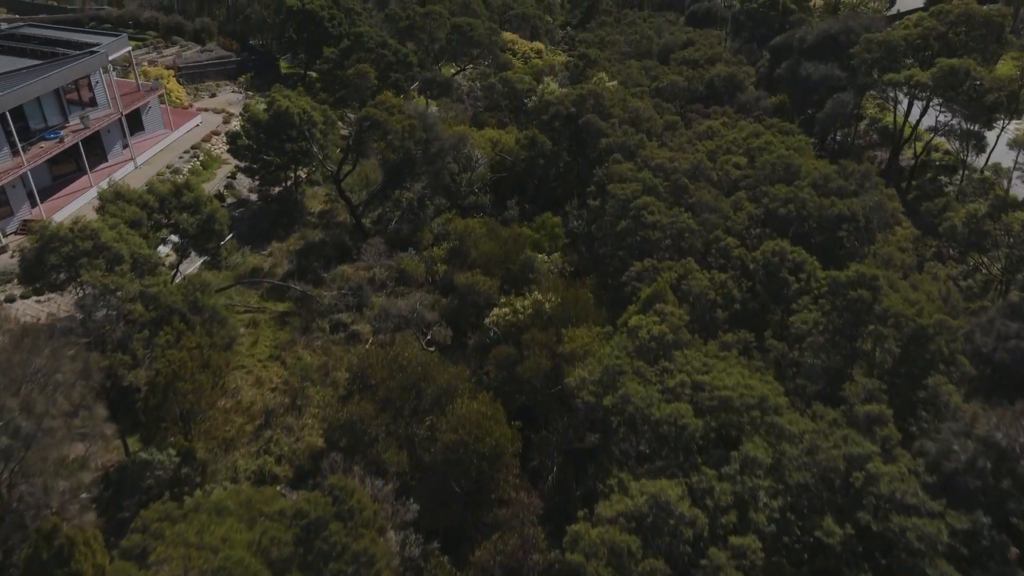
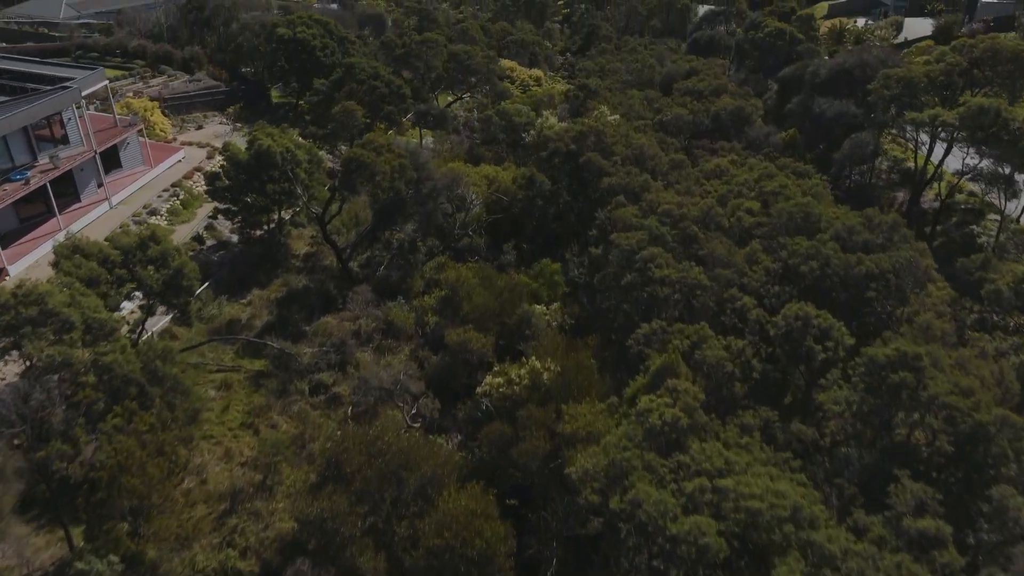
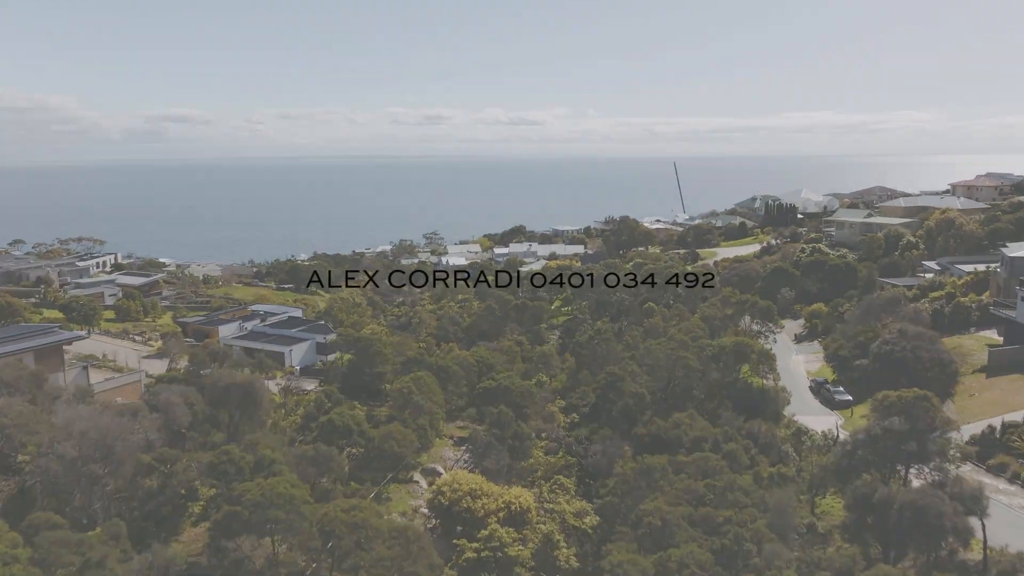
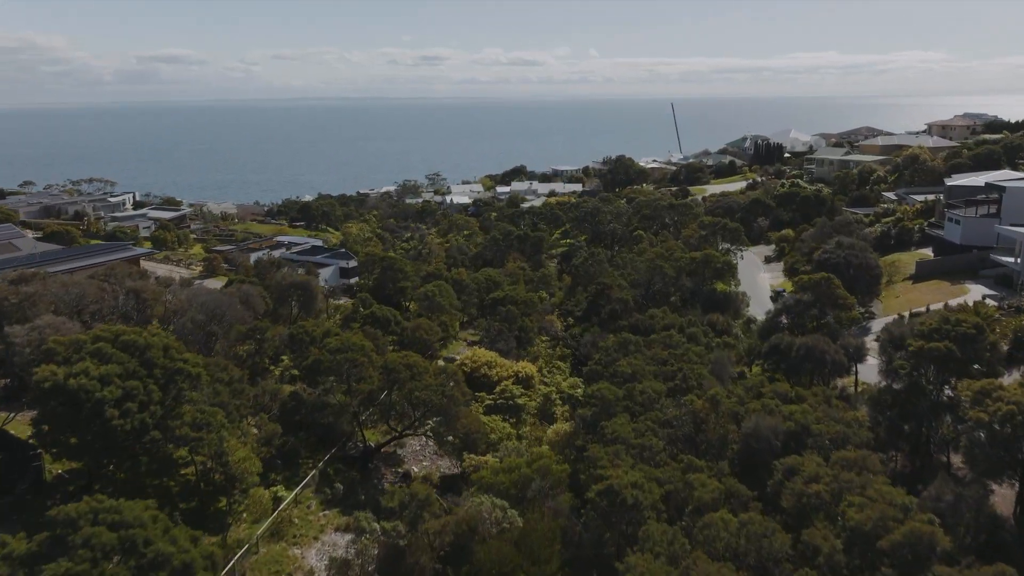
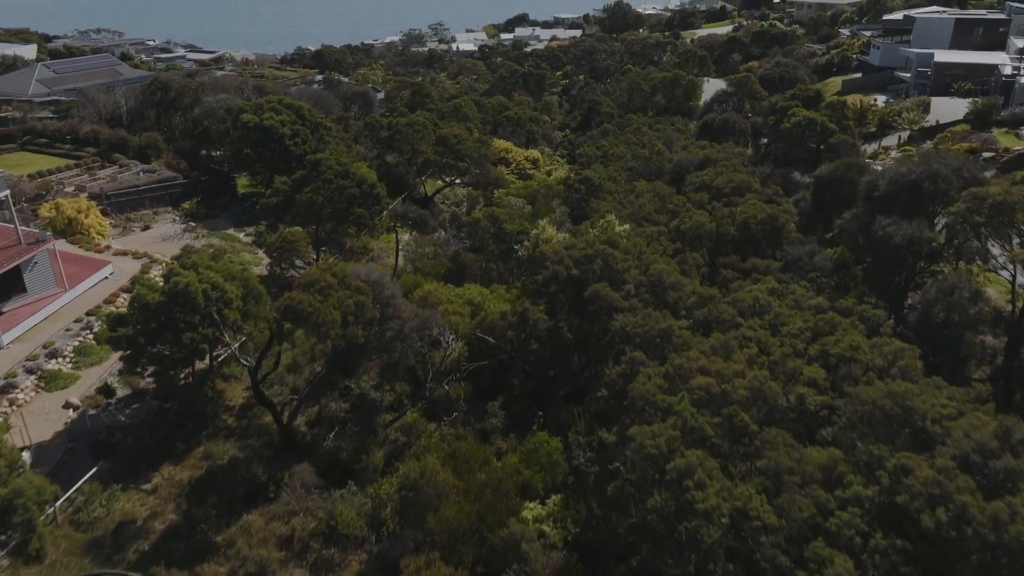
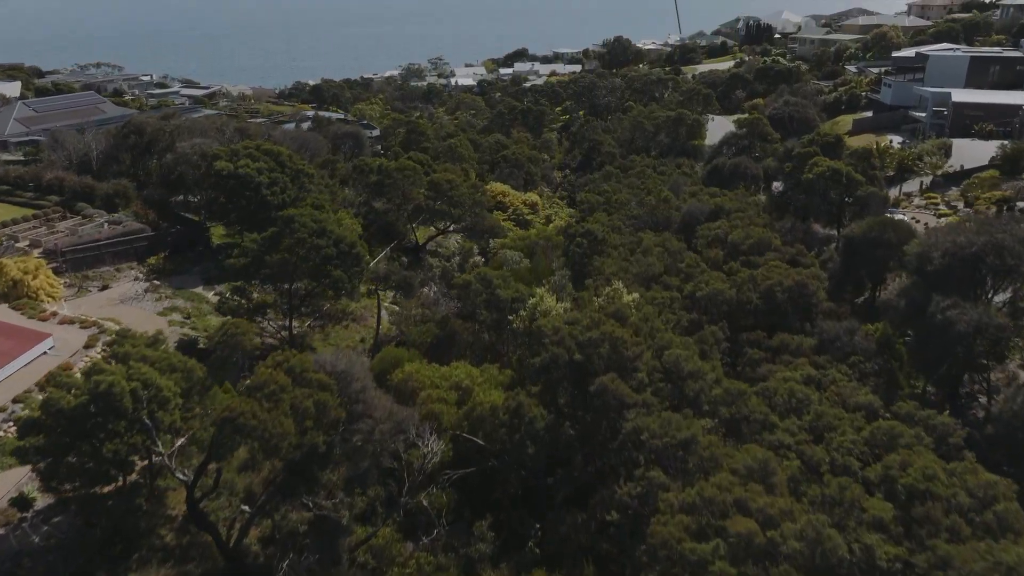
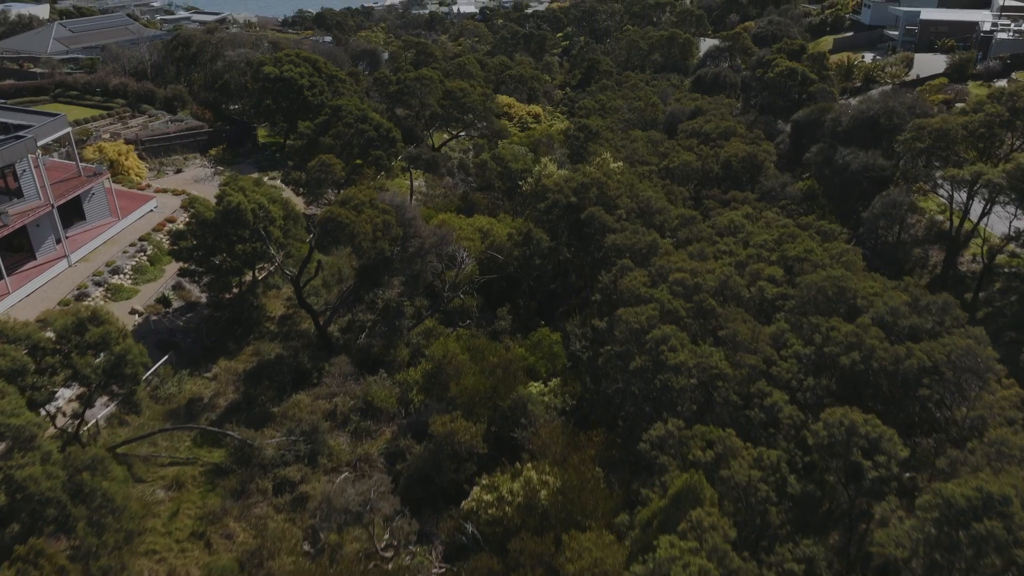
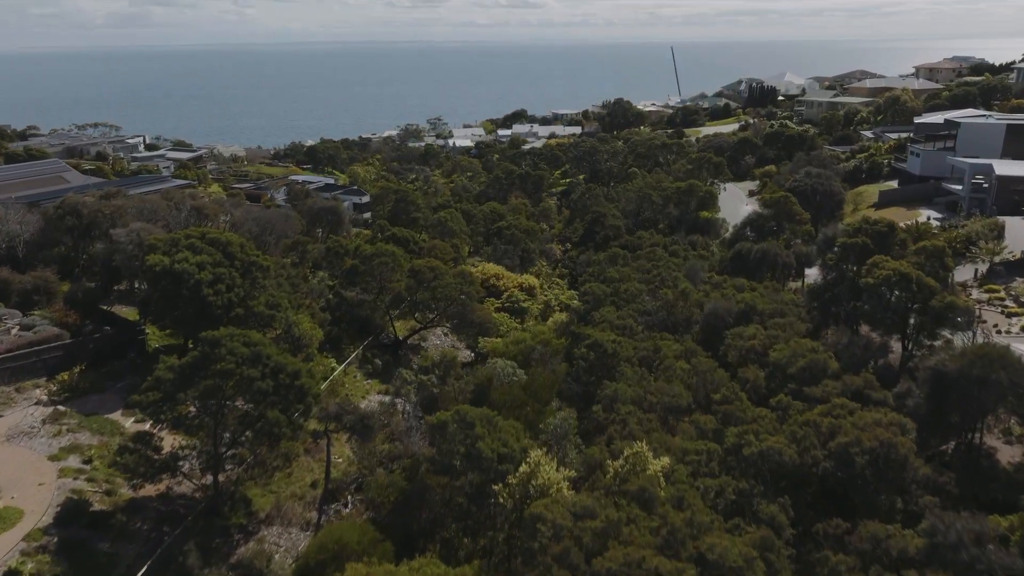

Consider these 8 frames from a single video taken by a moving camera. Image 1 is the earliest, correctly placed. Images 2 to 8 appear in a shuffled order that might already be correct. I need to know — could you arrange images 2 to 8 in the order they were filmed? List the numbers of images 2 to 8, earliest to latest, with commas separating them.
2, 7, 5, 6, 8, 4, 3
